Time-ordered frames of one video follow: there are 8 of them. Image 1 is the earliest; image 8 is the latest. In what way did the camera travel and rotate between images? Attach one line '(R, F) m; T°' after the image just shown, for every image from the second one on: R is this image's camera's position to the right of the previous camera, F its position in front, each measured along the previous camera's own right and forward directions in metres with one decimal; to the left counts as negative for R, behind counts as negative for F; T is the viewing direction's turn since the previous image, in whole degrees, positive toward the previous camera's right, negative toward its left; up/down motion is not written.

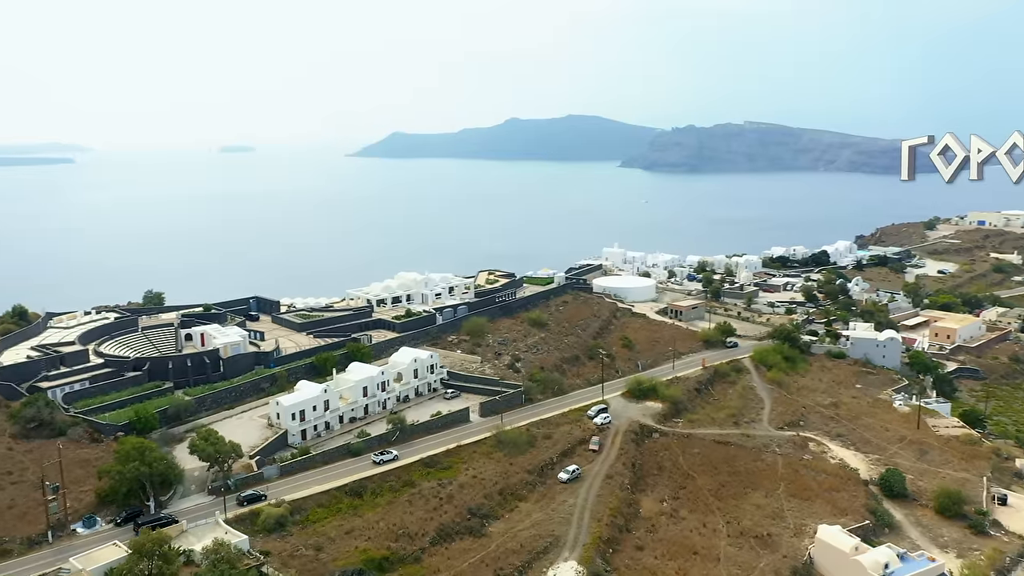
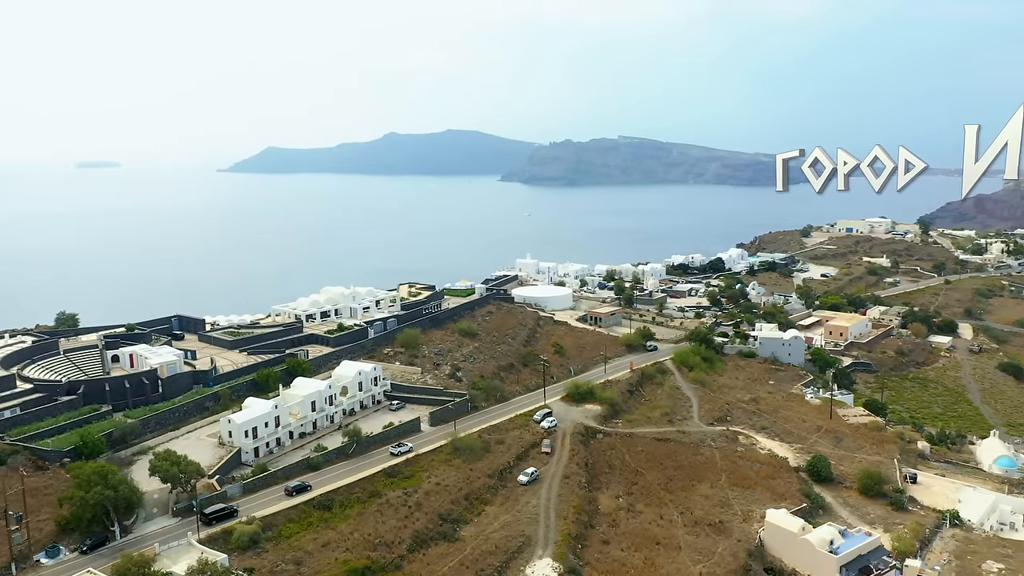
(-2.0, -0.4) m; +8°
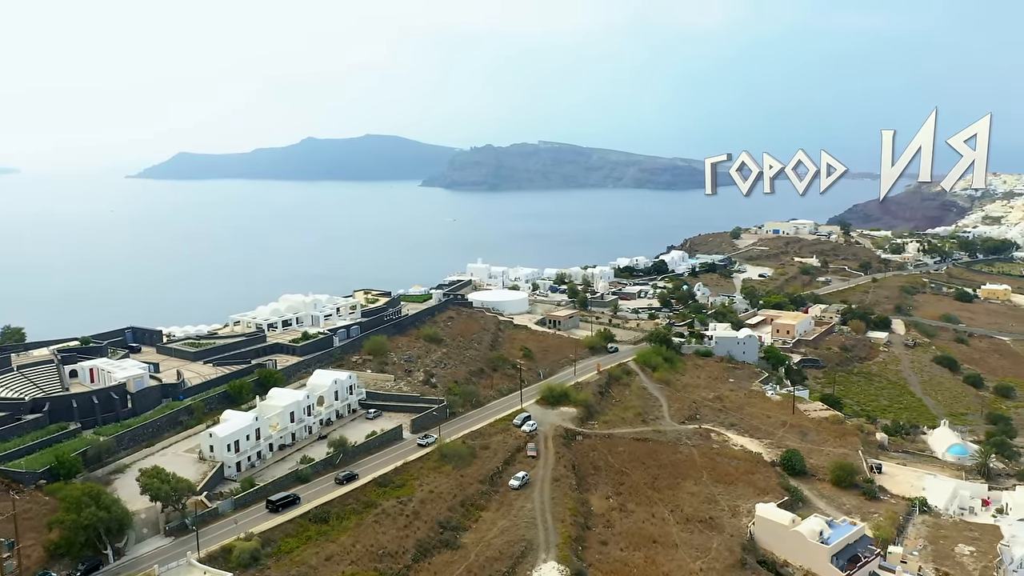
(-1.8, +0.1) m; +5°
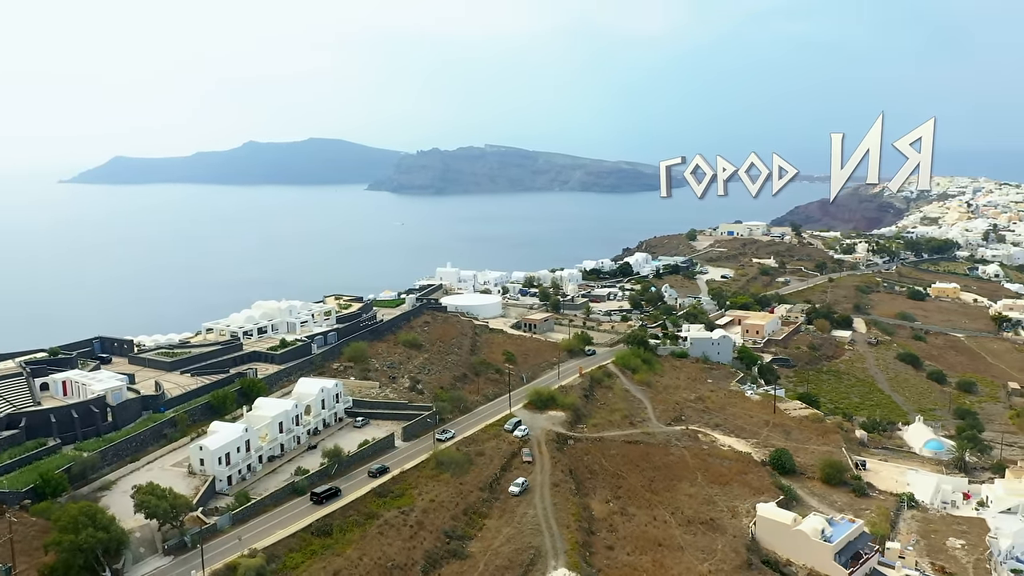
(-1.3, +0.3) m; +4°
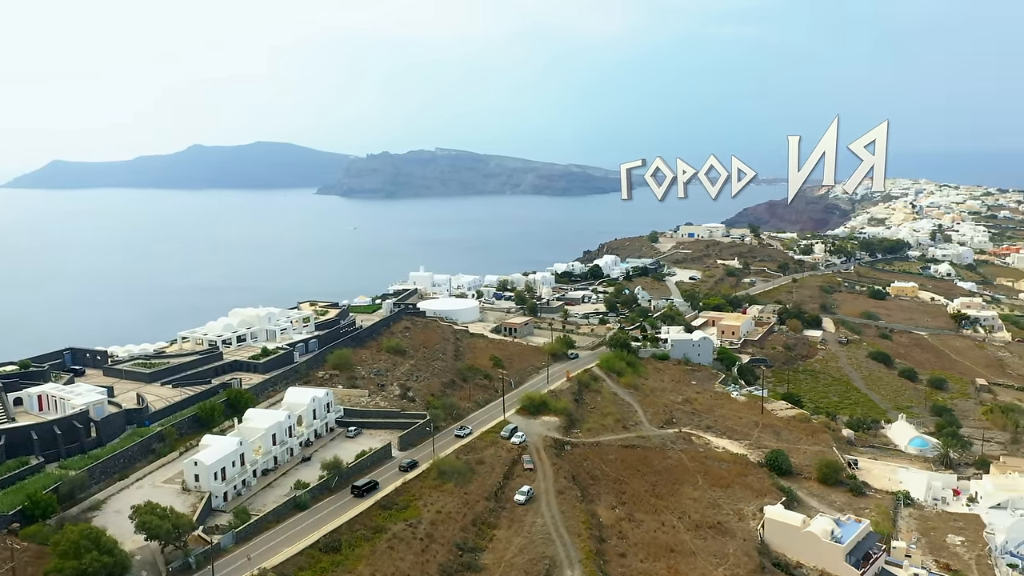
(-1.3, +0.5) m; +3°
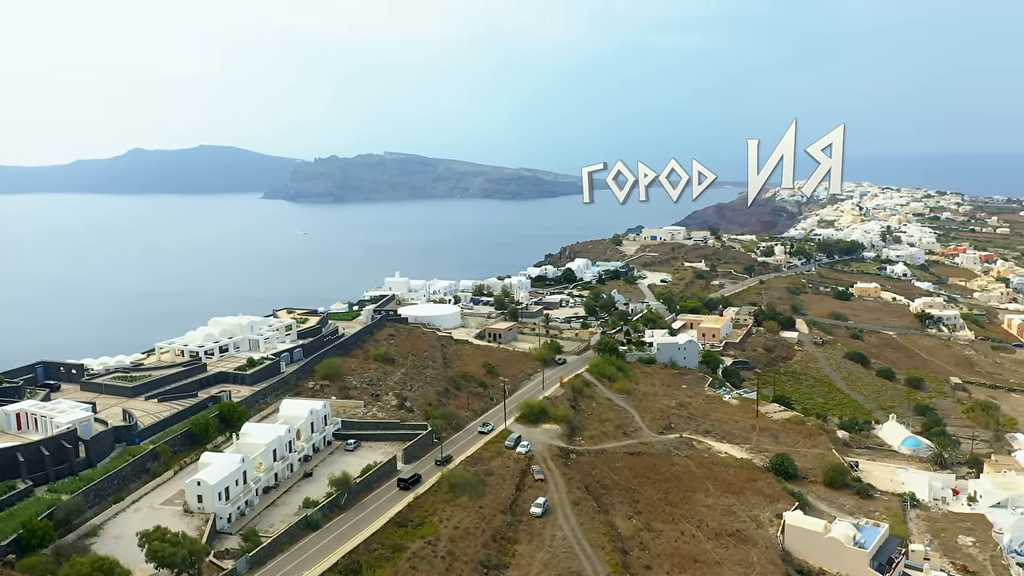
(-1.6, +0.7) m; +3°
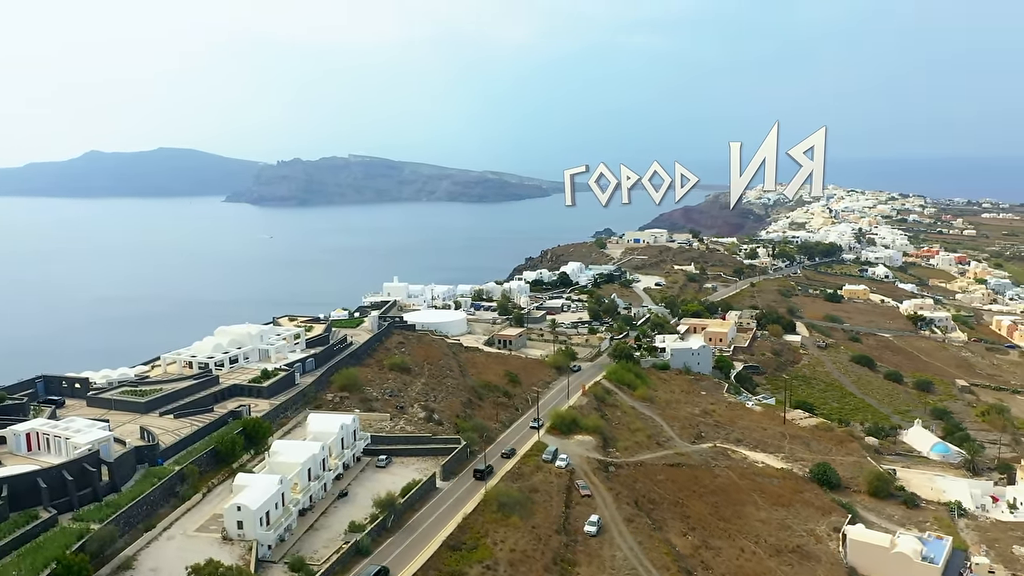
(-2.0, +1.1) m; +2°
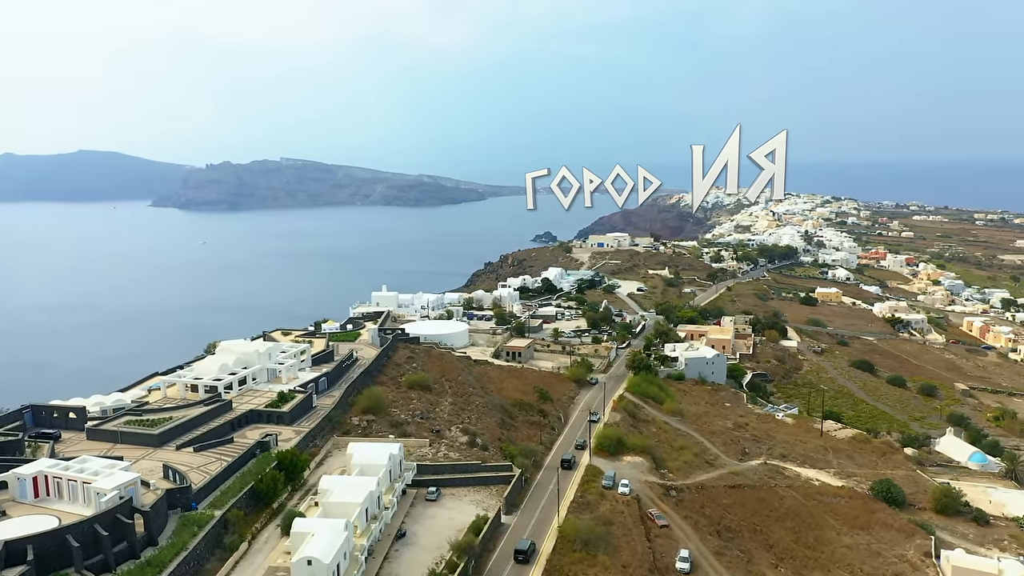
(-3.1, +2.1) m; +5°
